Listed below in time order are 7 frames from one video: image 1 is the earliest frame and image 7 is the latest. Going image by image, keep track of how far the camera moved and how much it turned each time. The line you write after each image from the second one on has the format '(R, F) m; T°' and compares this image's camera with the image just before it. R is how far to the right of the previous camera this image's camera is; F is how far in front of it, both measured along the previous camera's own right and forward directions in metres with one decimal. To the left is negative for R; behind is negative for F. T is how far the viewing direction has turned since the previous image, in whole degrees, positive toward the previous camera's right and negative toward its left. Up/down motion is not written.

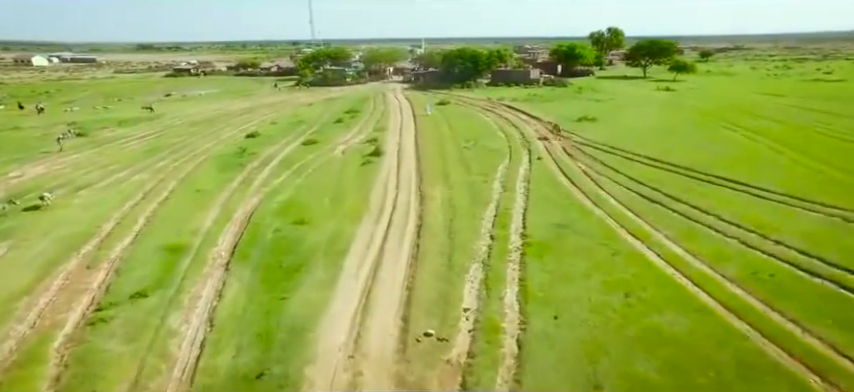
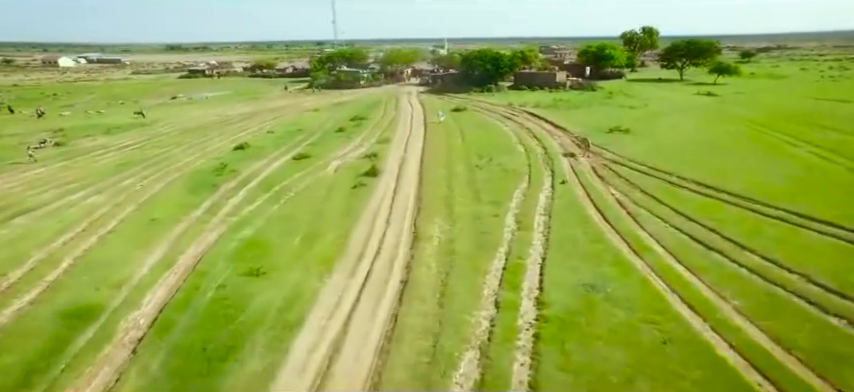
(+1.1, +4.6) m; -3°
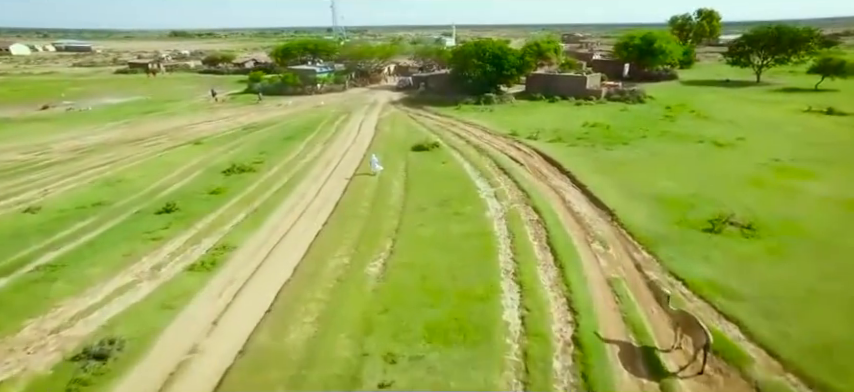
(+4.6, +20.3) m; -2°
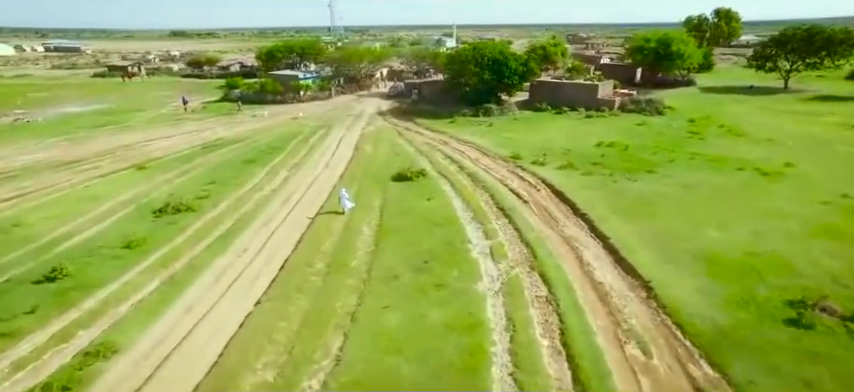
(+1.0, +5.2) m; 0°
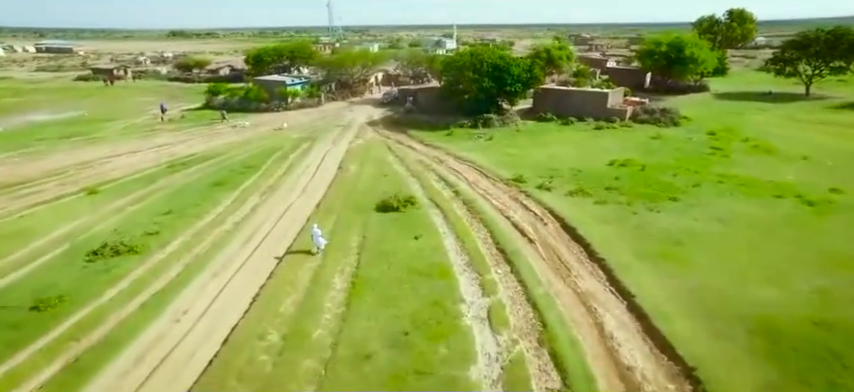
(+0.5, +3.4) m; 0°
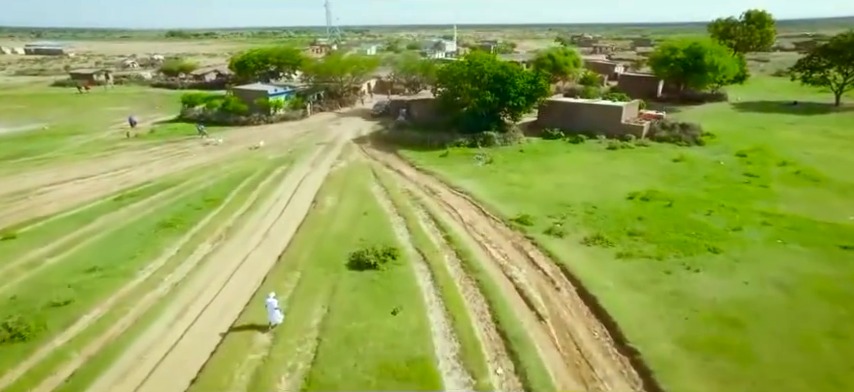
(+0.6, +4.1) m; 0°
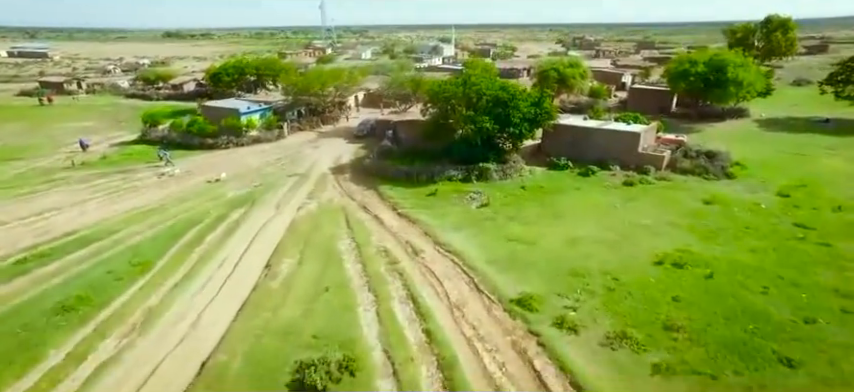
(+0.8, +4.8) m; 0°
